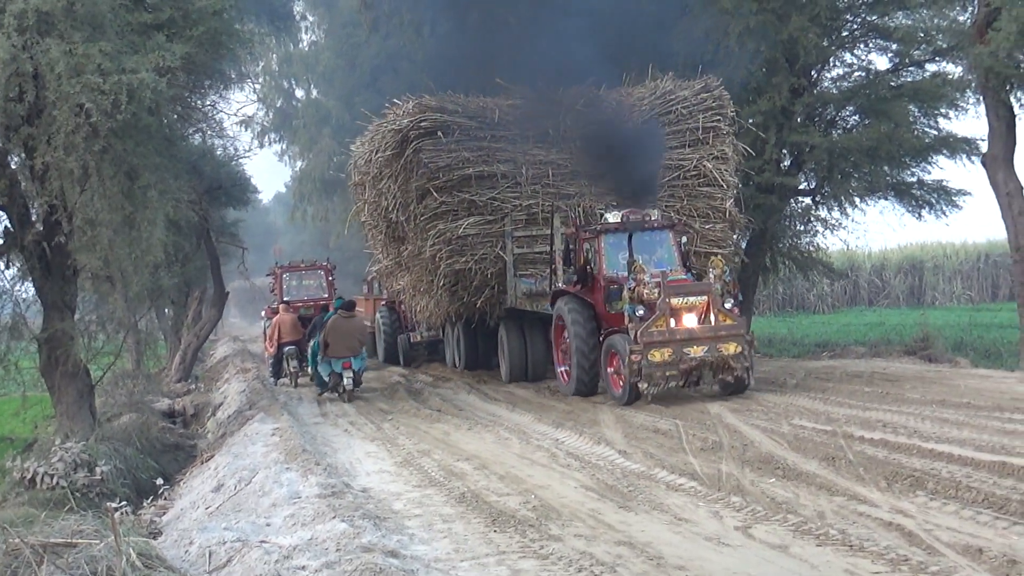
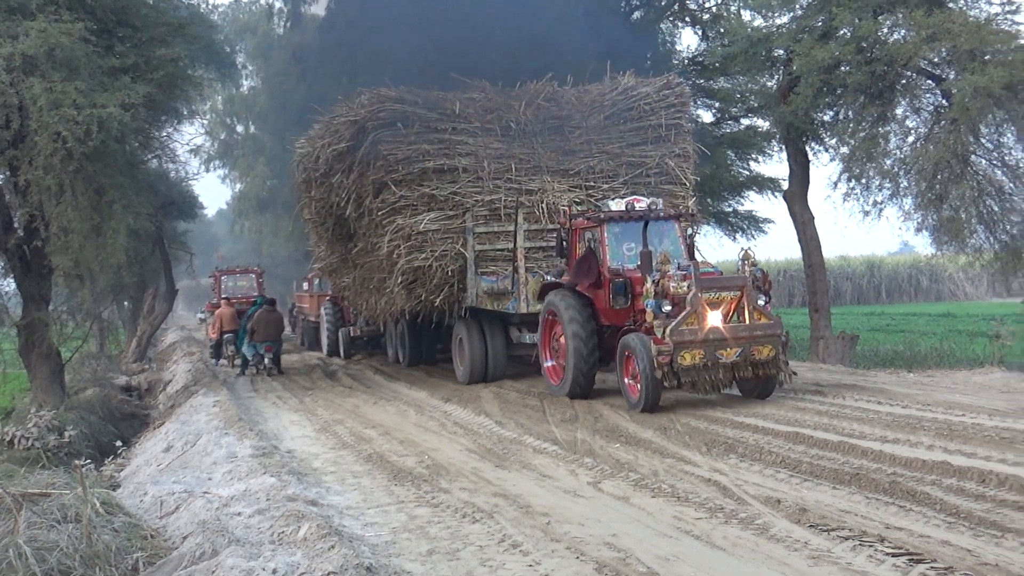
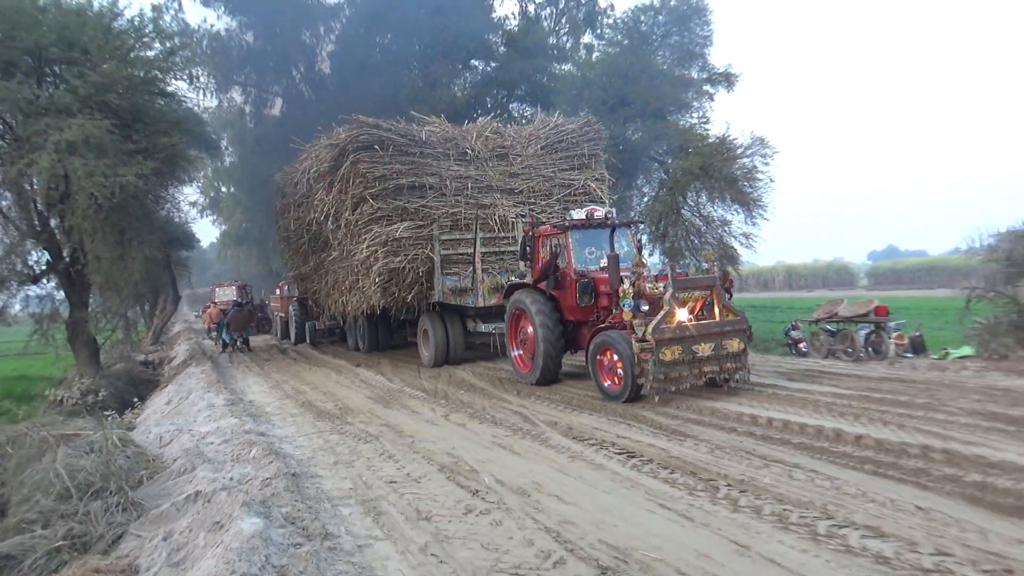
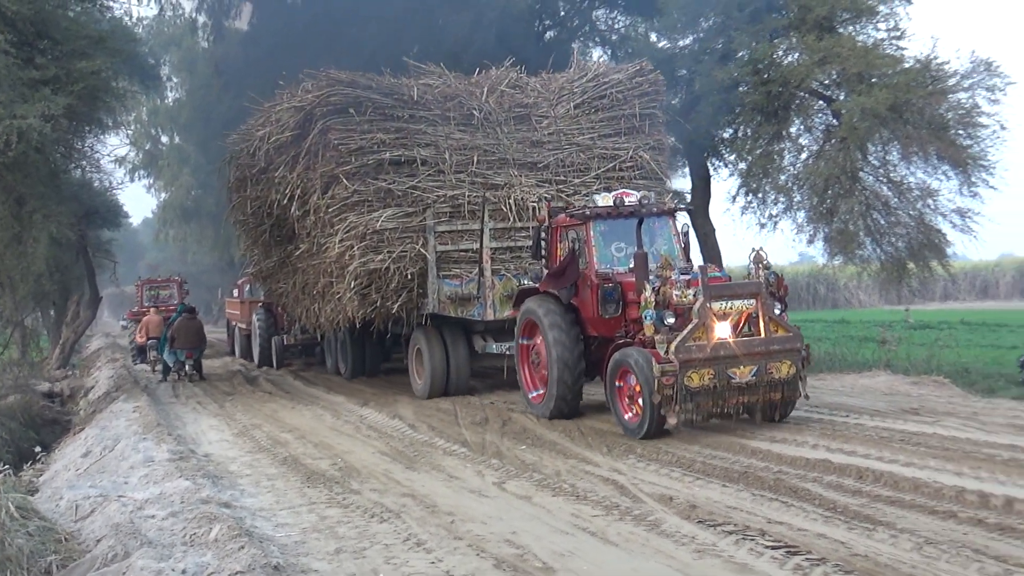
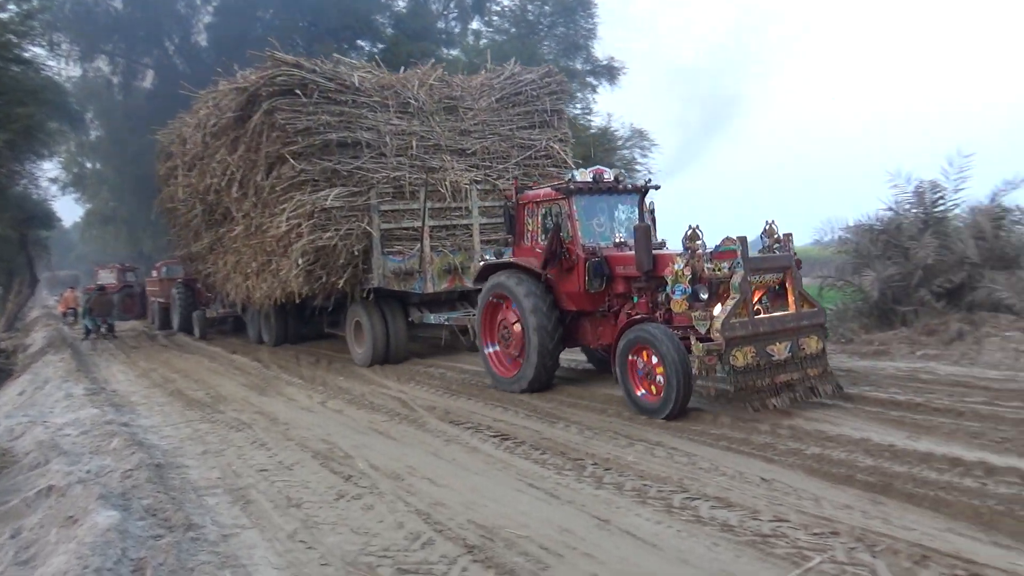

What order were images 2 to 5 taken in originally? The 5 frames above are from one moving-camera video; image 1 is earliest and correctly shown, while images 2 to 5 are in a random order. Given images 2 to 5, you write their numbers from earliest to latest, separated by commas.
2, 4, 3, 5
